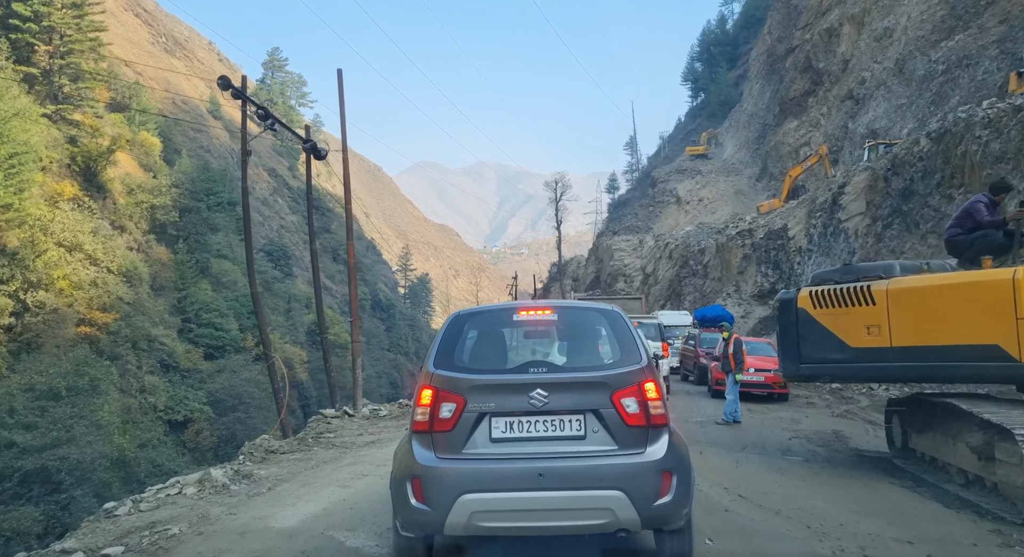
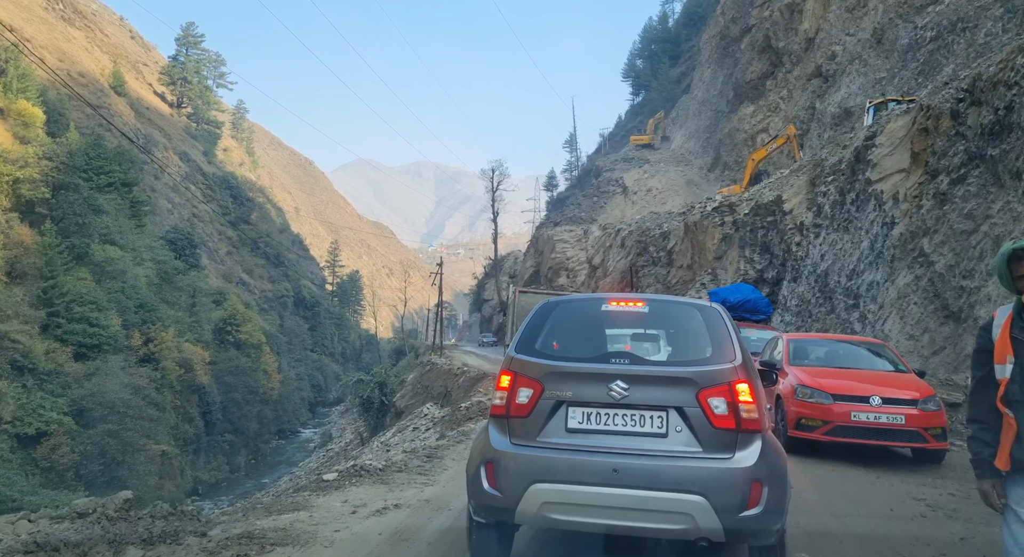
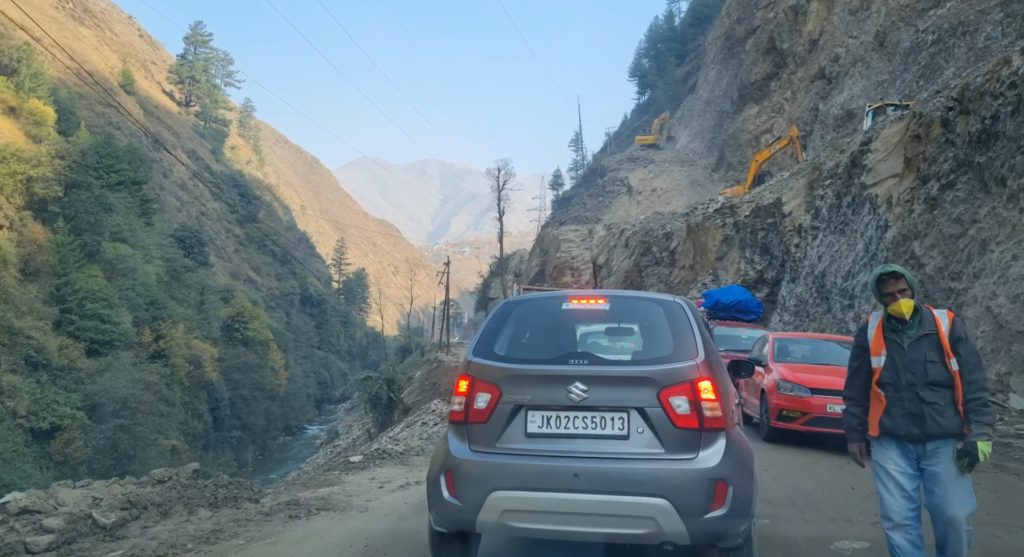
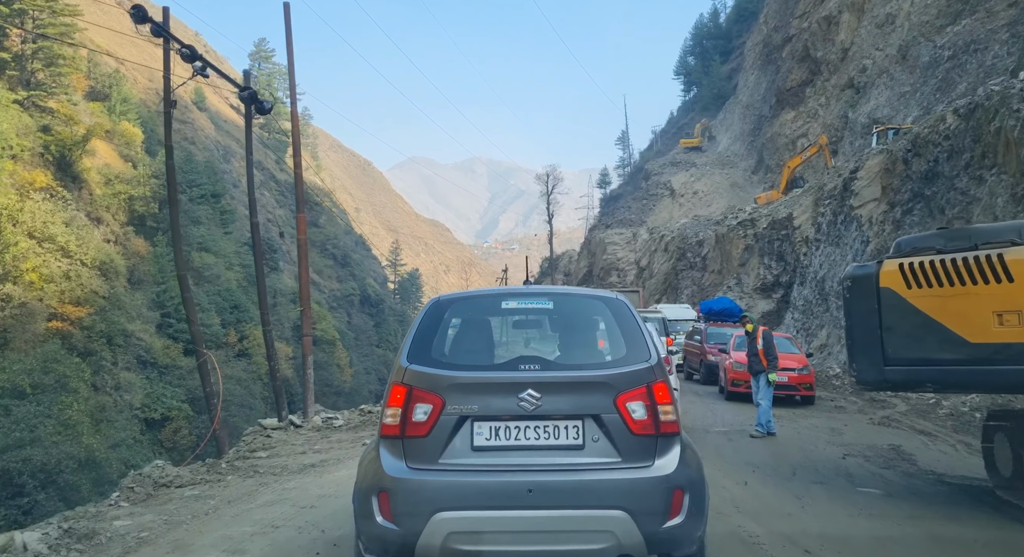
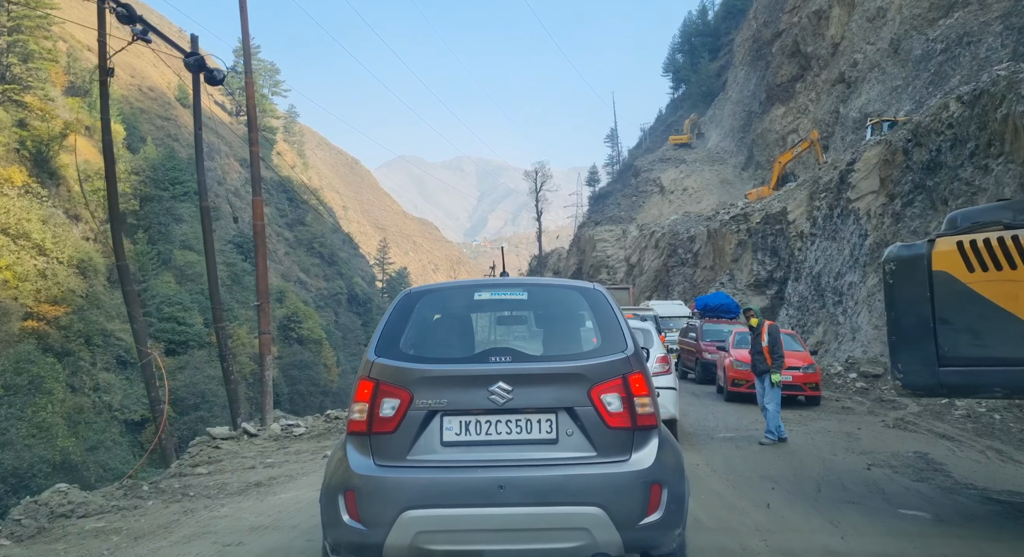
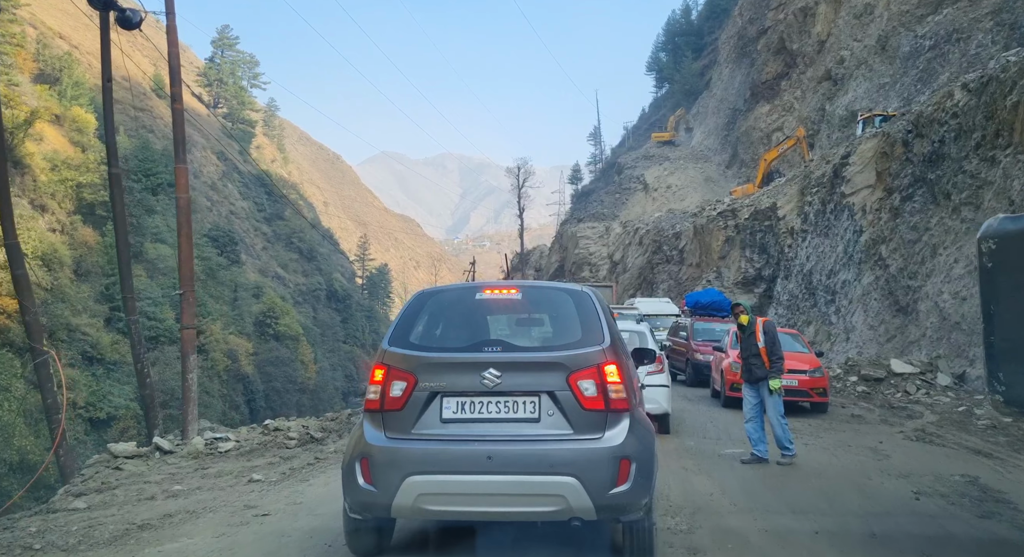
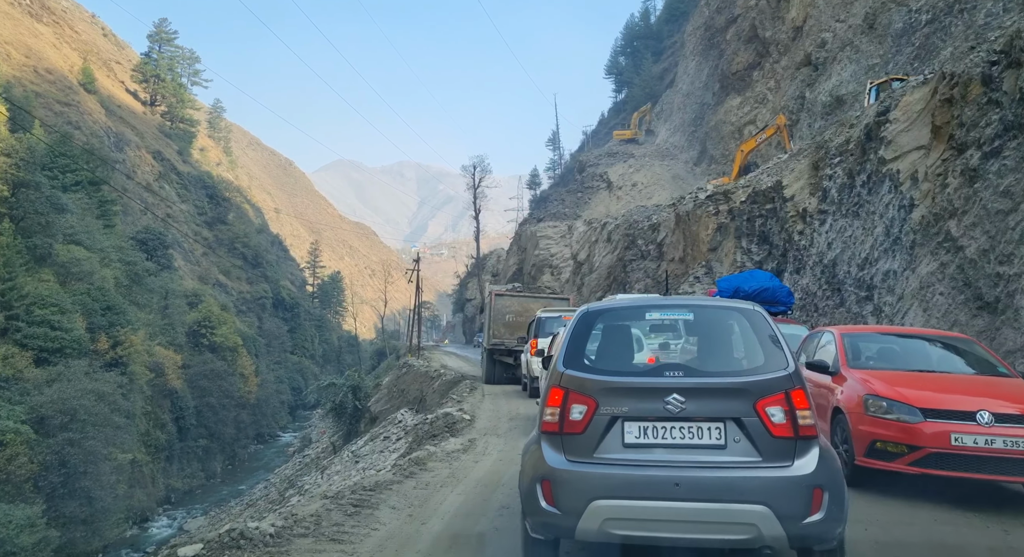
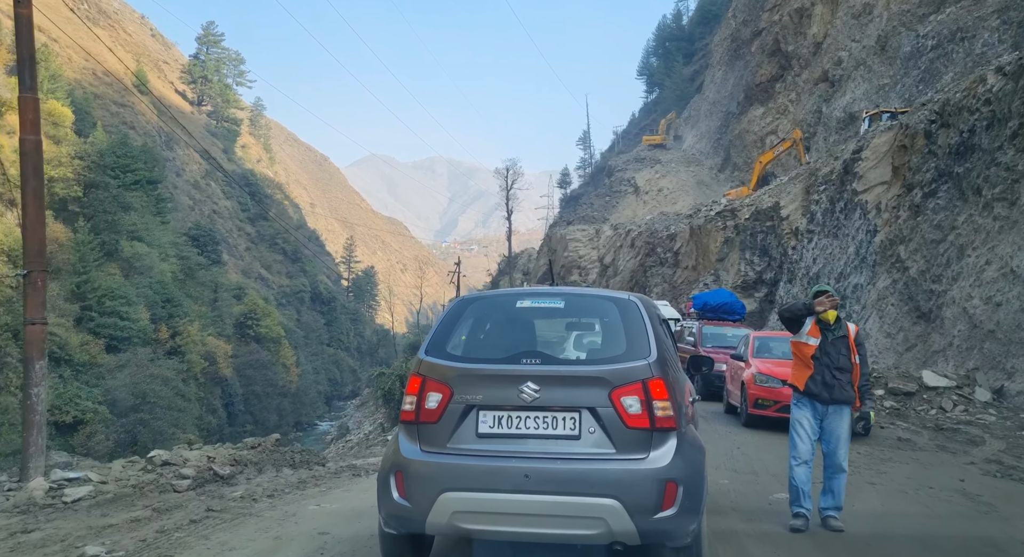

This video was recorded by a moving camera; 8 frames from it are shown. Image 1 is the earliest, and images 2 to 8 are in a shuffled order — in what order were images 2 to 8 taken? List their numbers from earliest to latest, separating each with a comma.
4, 5, 6, 8, 3, 2, 7
